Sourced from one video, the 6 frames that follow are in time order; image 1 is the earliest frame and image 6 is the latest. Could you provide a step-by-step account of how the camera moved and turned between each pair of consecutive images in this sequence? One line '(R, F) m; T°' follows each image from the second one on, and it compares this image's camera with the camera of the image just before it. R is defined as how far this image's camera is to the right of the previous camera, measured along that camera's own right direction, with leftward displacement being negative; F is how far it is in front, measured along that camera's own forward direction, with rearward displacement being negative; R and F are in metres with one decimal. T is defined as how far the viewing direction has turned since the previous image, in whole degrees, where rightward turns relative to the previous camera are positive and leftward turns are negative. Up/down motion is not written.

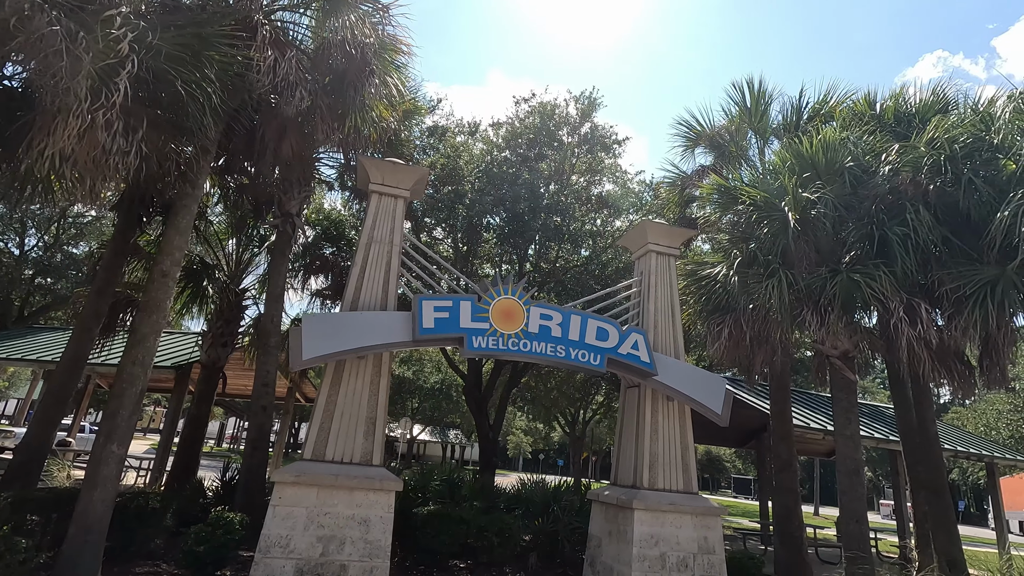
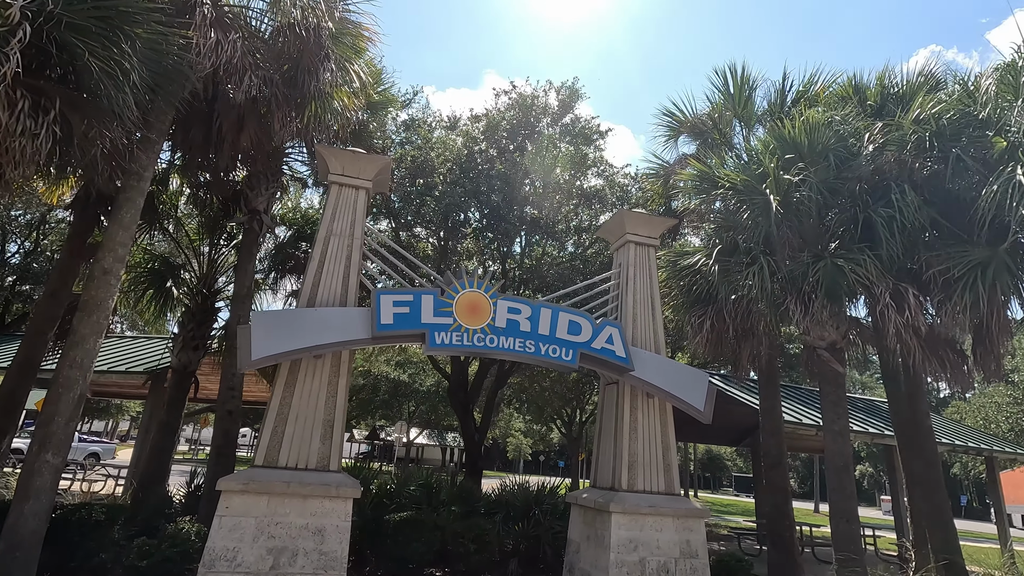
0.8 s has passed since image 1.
(+0.4, +0.4) m; 0°
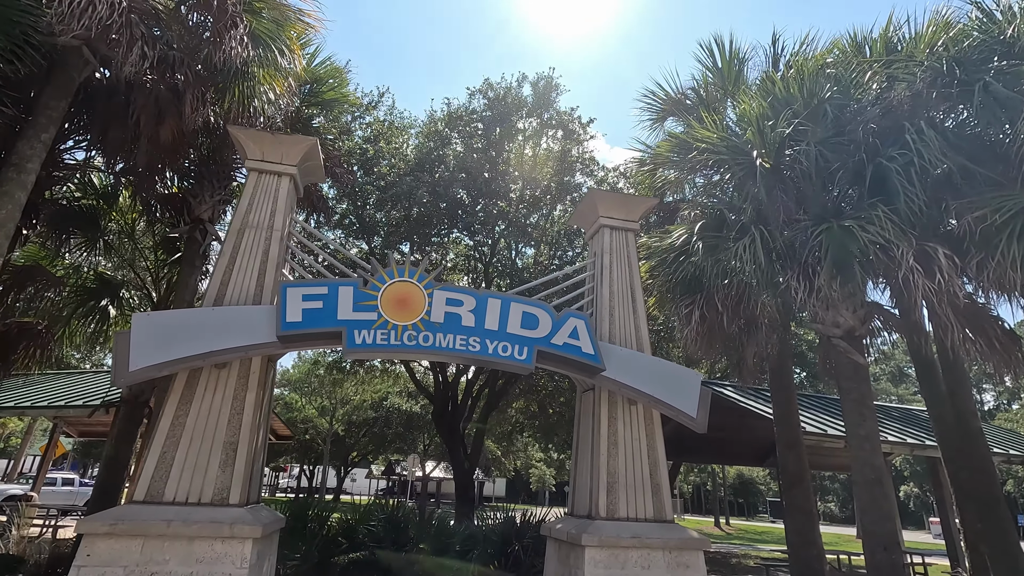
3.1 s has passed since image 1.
(+0.8, +1.2) m; -2°
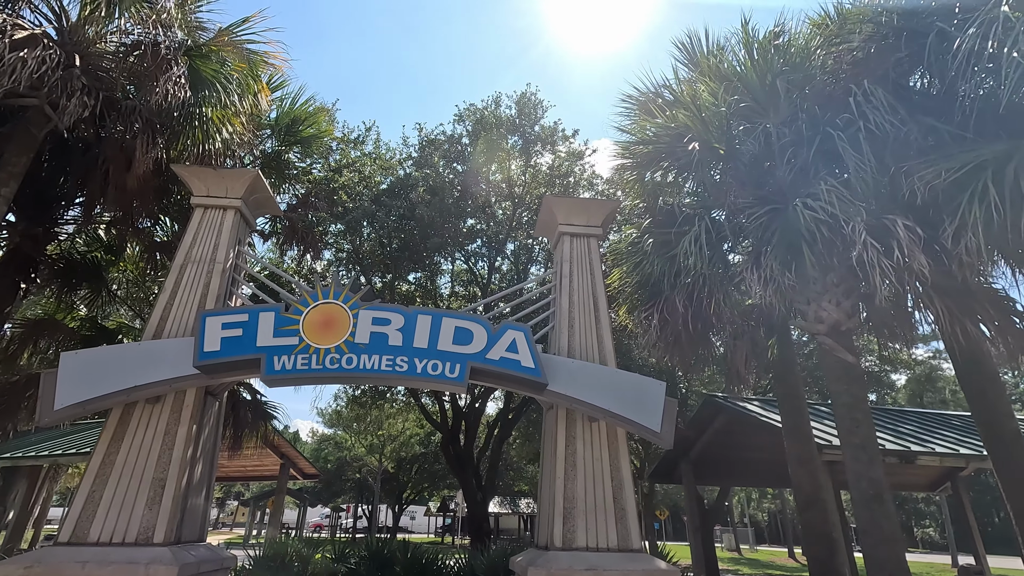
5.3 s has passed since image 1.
(+1.3, +0.4) m; -6°
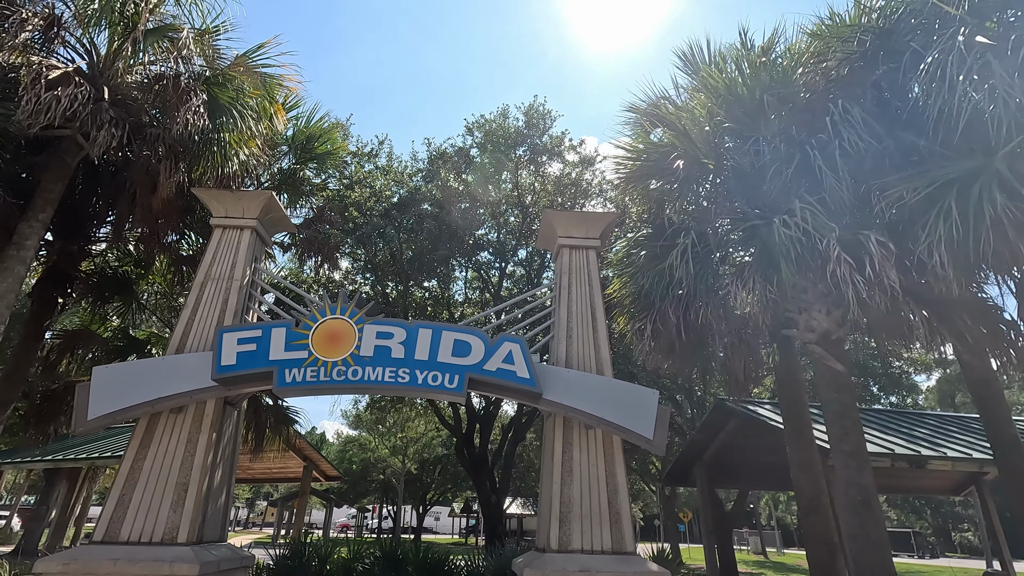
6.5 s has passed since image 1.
(+0.3, -0.3) m; -2°
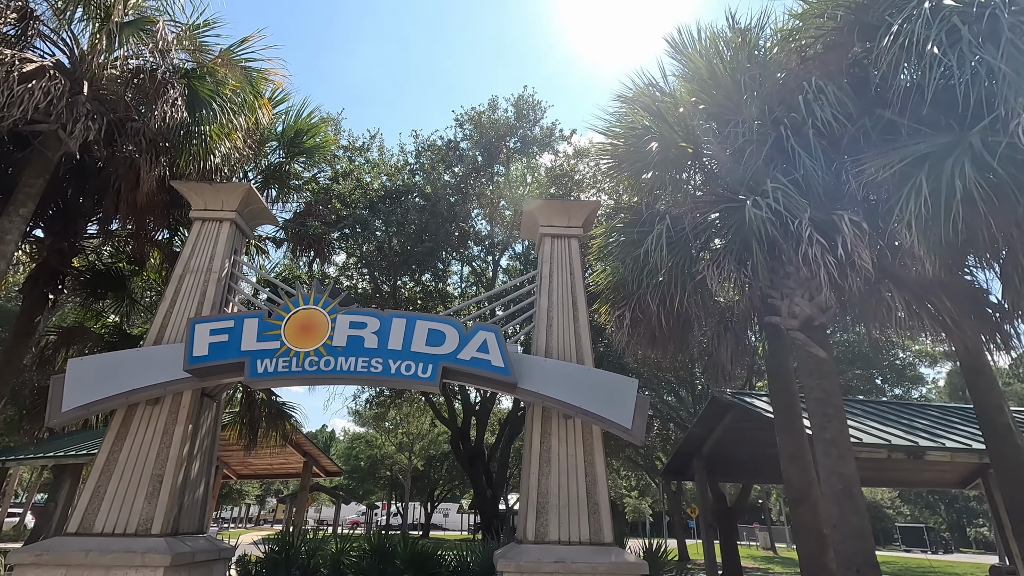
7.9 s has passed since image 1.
(+0.4, +0.1) m; -1°
